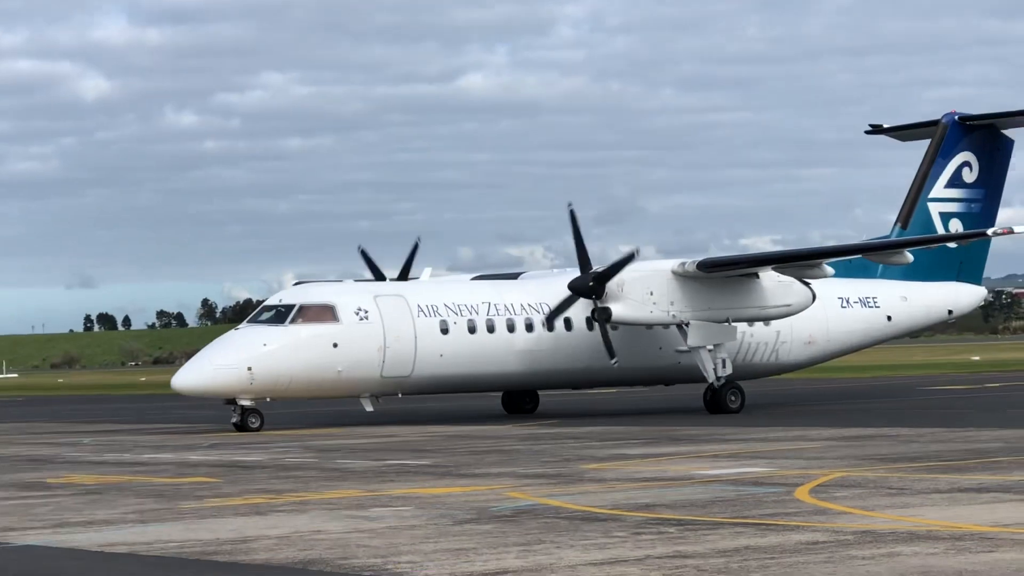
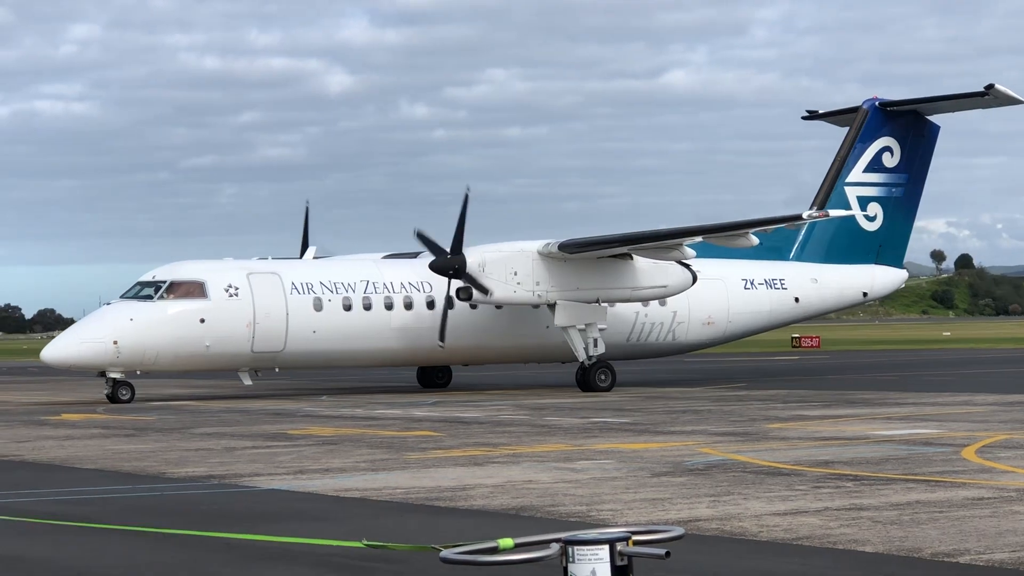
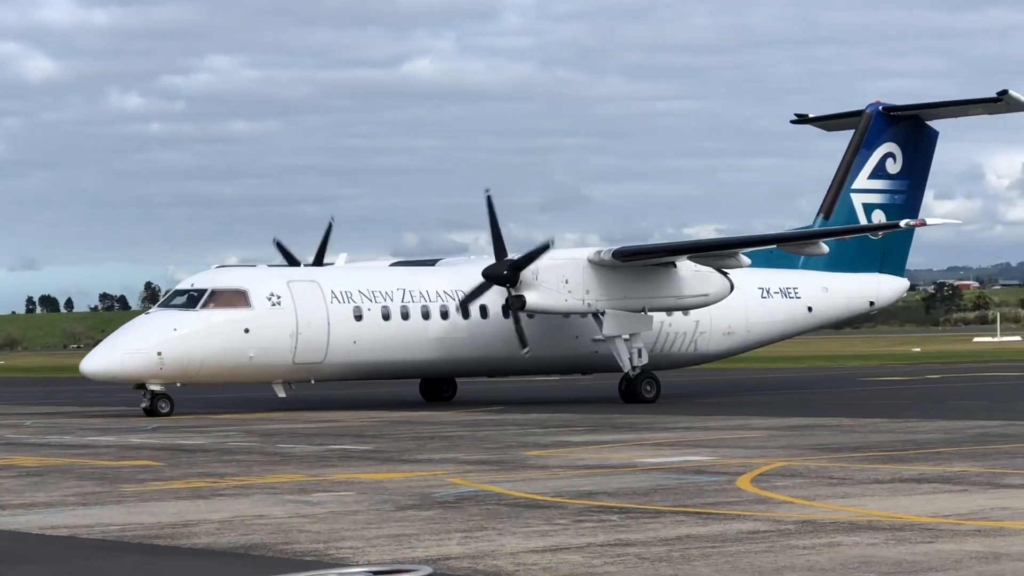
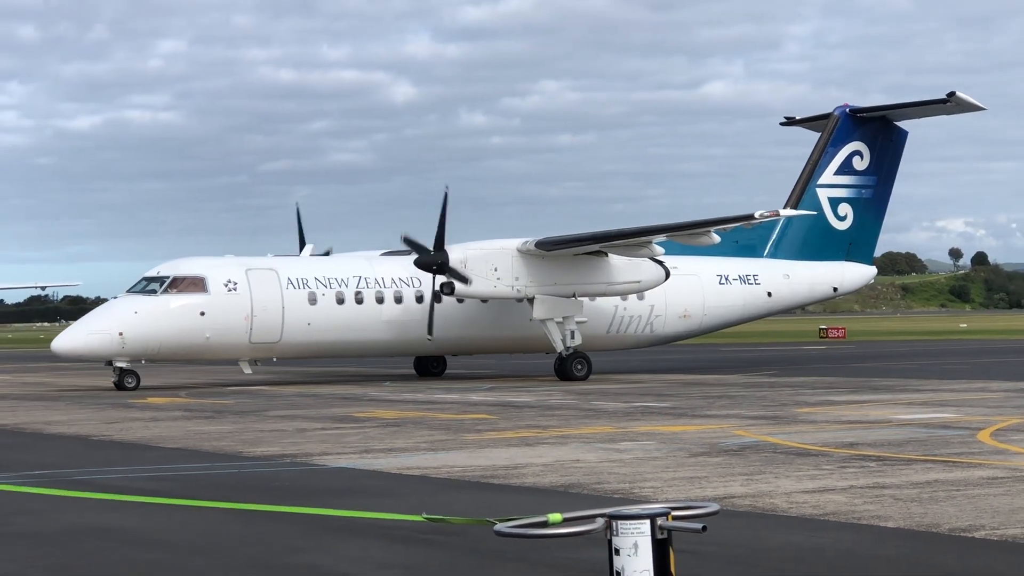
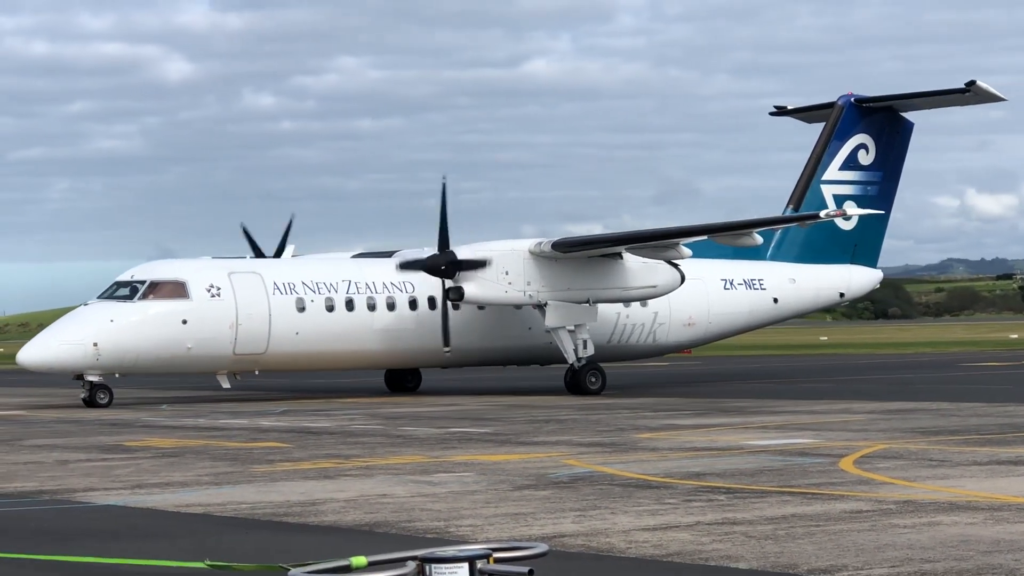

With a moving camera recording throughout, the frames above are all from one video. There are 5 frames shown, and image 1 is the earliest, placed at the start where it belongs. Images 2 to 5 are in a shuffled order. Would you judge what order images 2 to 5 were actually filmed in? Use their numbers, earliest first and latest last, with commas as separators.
3, 5, 2, 4
